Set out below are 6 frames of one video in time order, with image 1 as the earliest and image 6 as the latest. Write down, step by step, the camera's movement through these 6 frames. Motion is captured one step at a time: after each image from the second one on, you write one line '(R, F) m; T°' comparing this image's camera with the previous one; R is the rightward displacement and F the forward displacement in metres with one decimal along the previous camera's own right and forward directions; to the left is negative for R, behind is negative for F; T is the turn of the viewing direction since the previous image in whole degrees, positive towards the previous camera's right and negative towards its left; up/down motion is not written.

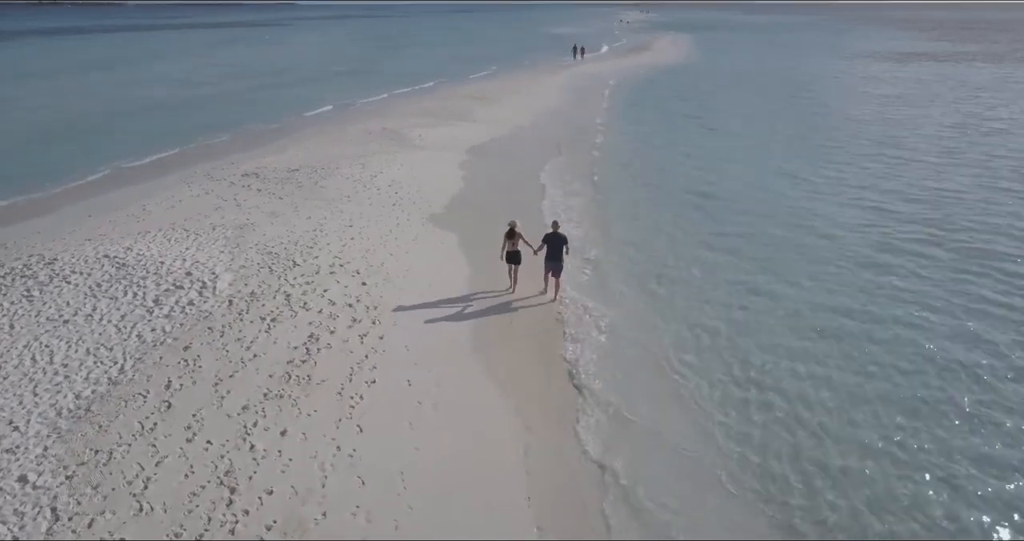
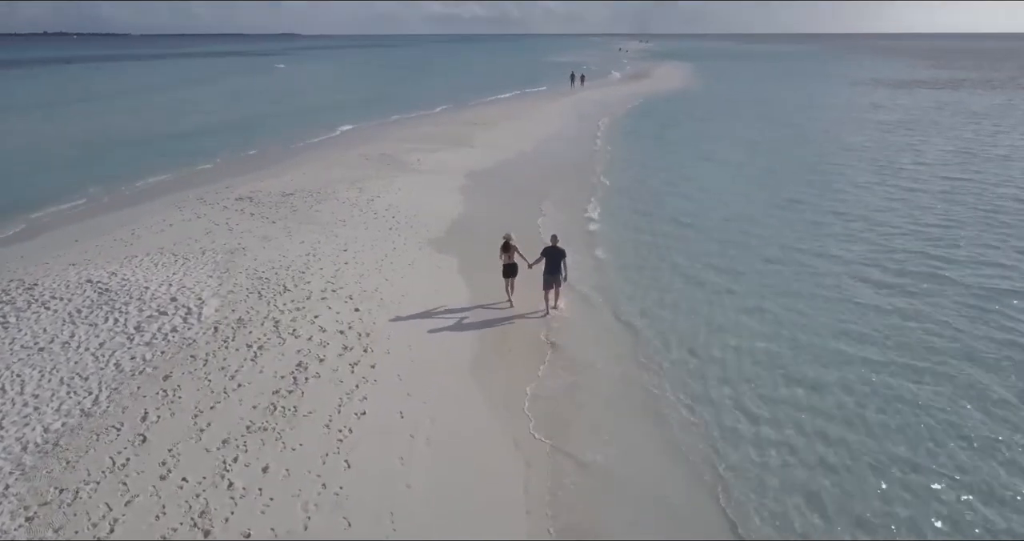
(0.0, +0.5) m; 0°
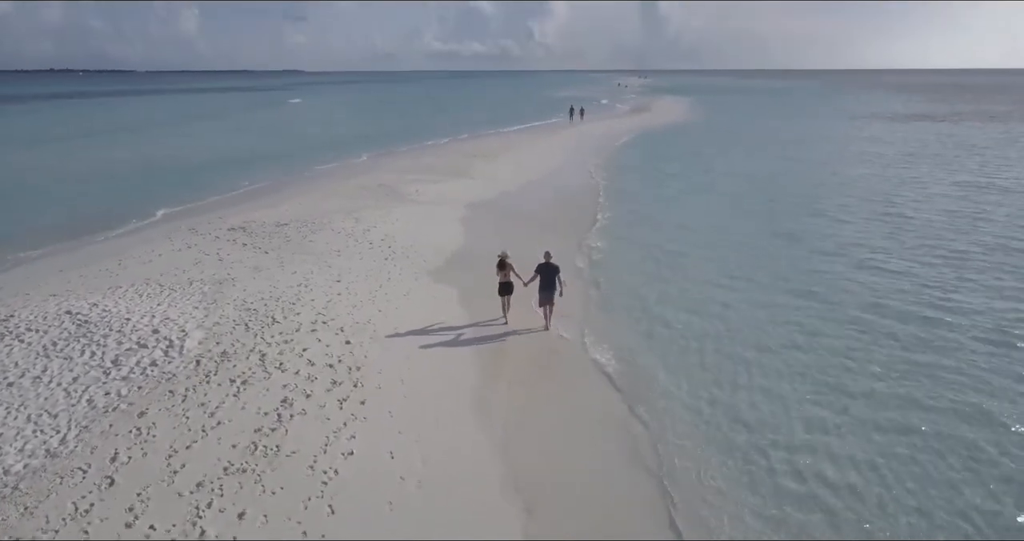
(0.0, +0.5) m; 0°
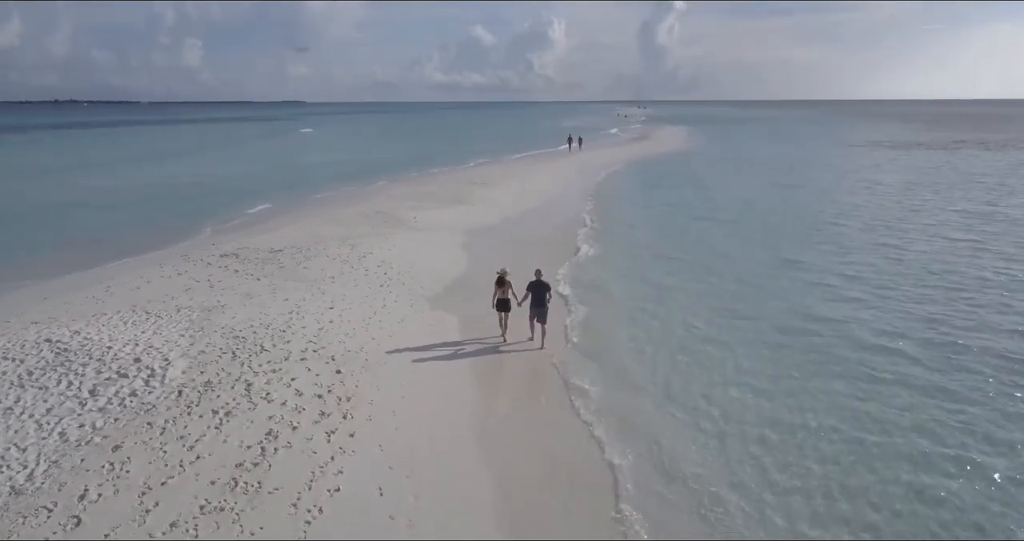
(0.0, +0.4) m; 0°
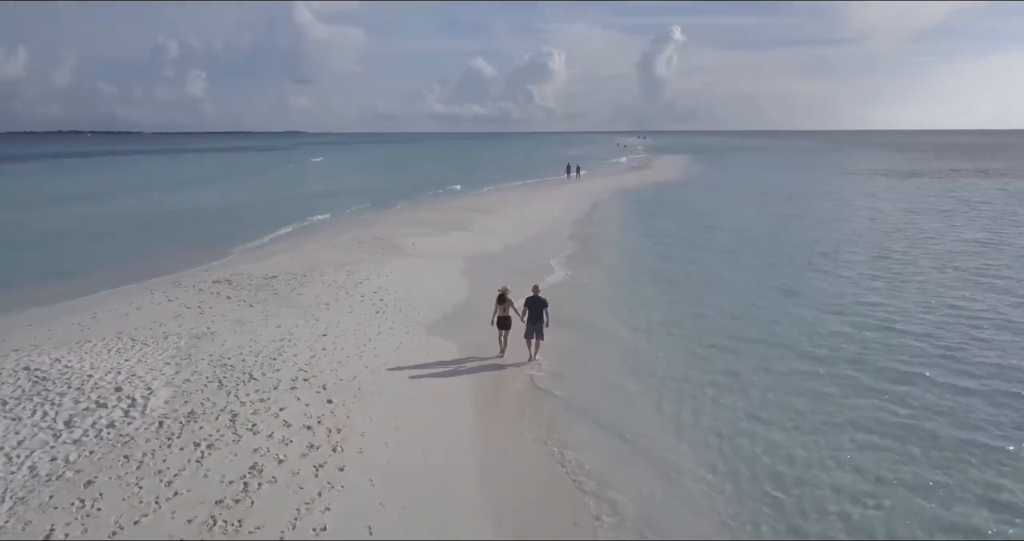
(0.0, +0.4) m; 0°
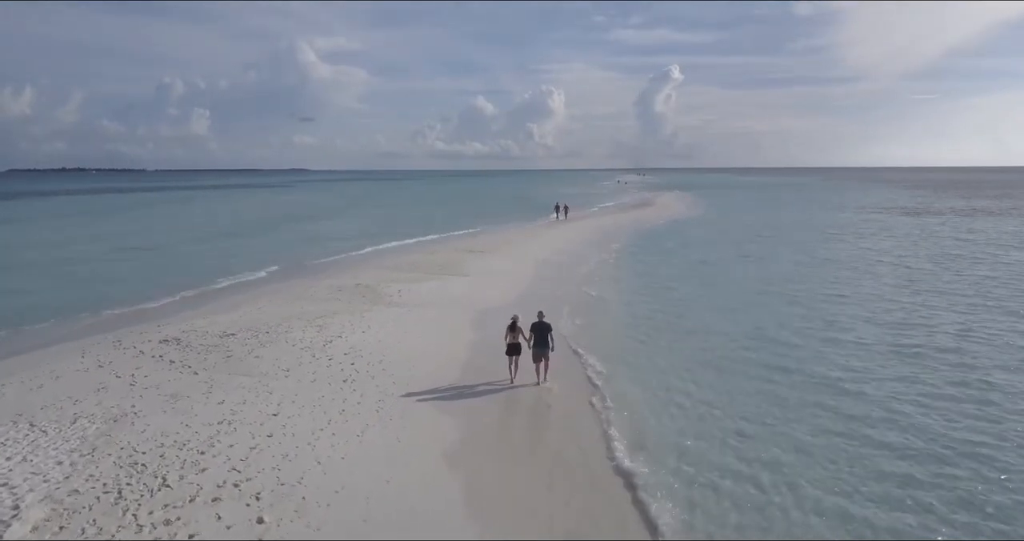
(+0.1, +2.3) m; 0°
